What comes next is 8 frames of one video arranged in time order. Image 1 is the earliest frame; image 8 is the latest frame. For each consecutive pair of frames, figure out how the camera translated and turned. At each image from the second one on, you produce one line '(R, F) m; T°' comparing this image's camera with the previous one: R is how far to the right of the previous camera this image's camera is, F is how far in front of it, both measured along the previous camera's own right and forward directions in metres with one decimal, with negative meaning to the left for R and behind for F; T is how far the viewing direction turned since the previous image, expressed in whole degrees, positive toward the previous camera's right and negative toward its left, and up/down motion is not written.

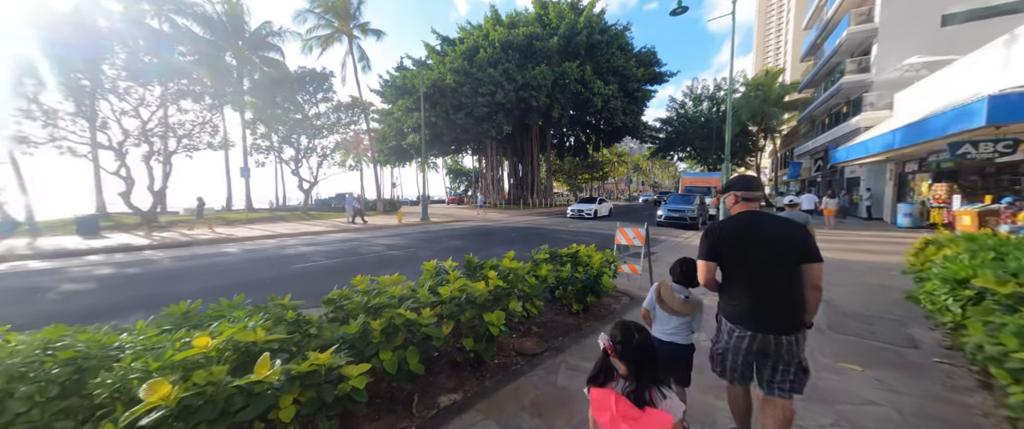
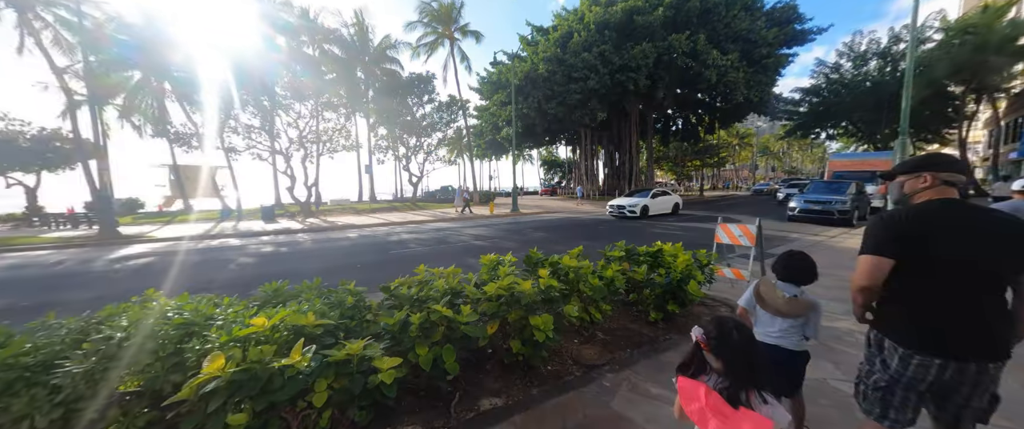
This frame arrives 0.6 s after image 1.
(+0.4, +0.3) m; -17°
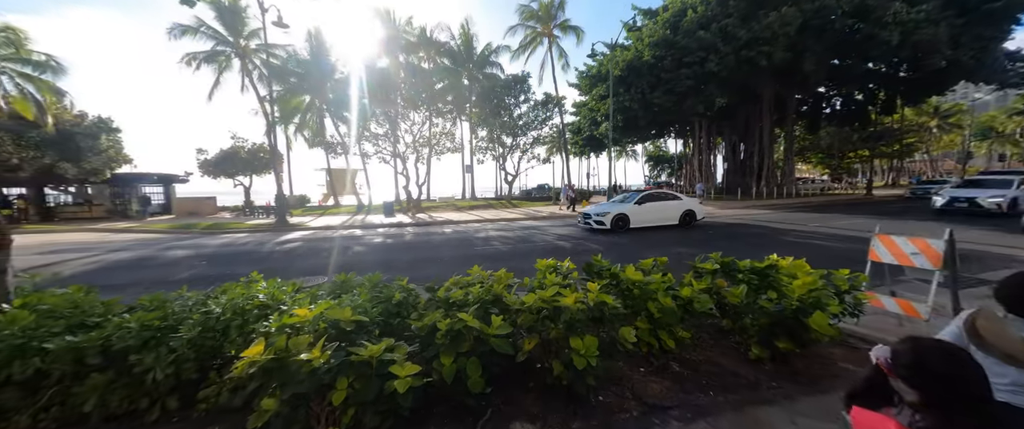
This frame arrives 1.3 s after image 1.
(+0.4, +0.4) m; -17°
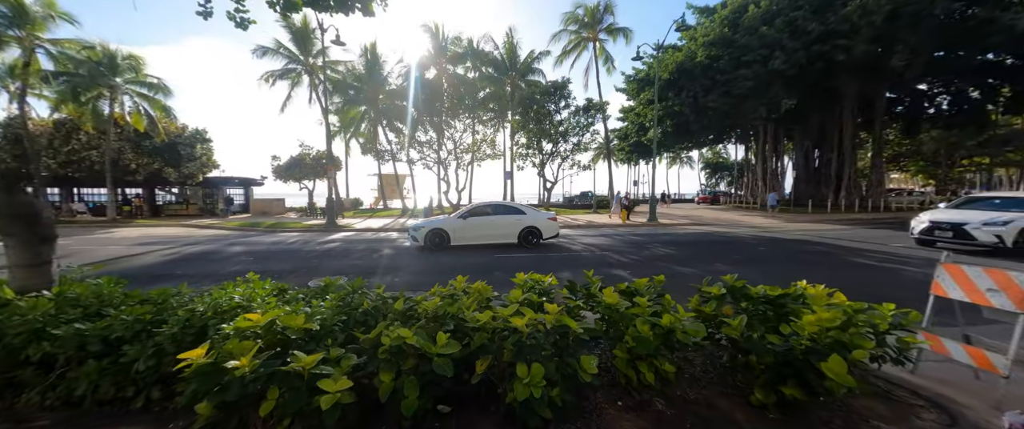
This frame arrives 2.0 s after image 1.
(+0.6, +0.2) m; -8°
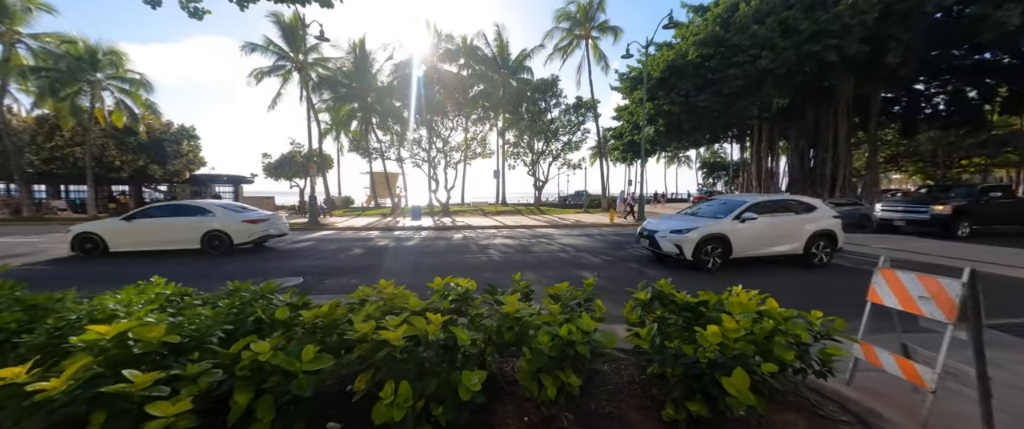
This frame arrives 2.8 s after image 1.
(+0.8, +0.2) m; 0°
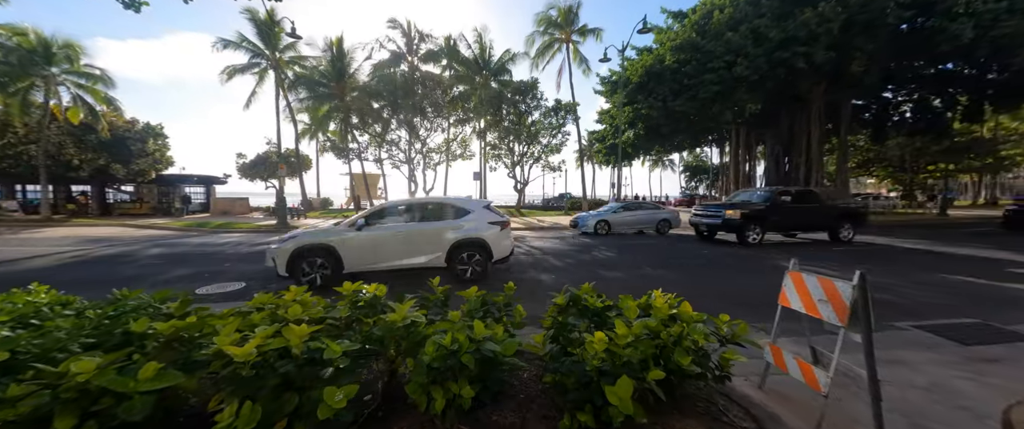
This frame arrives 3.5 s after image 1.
(+0.7, +0.1) m; +2°
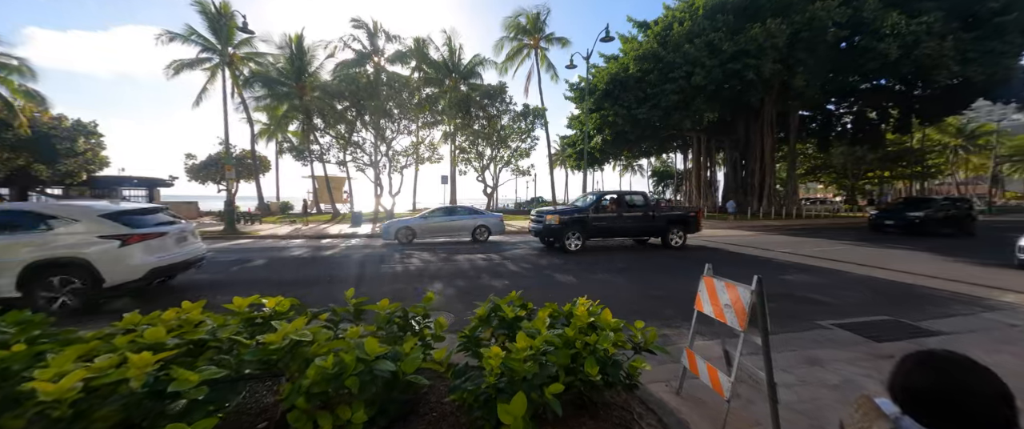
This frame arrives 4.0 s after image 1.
(+0.5, +0.1) m; +4°
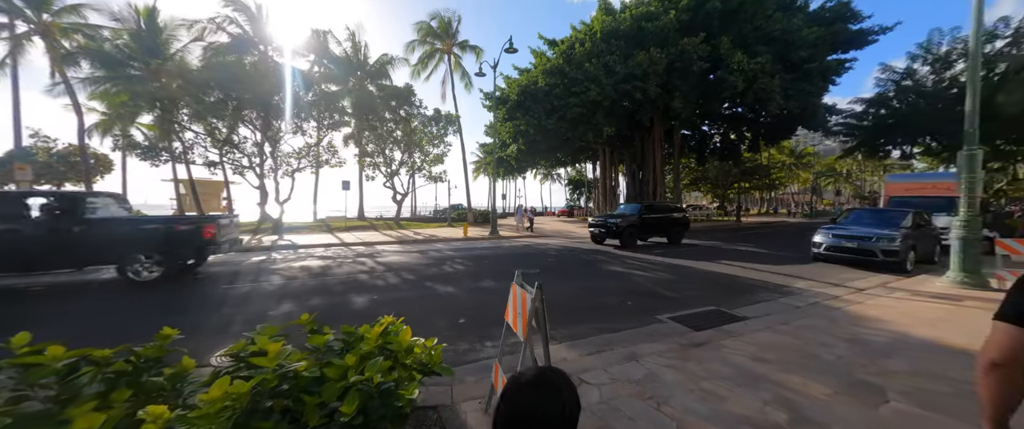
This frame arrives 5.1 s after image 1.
(+1.1, +0.2) m; +13°
